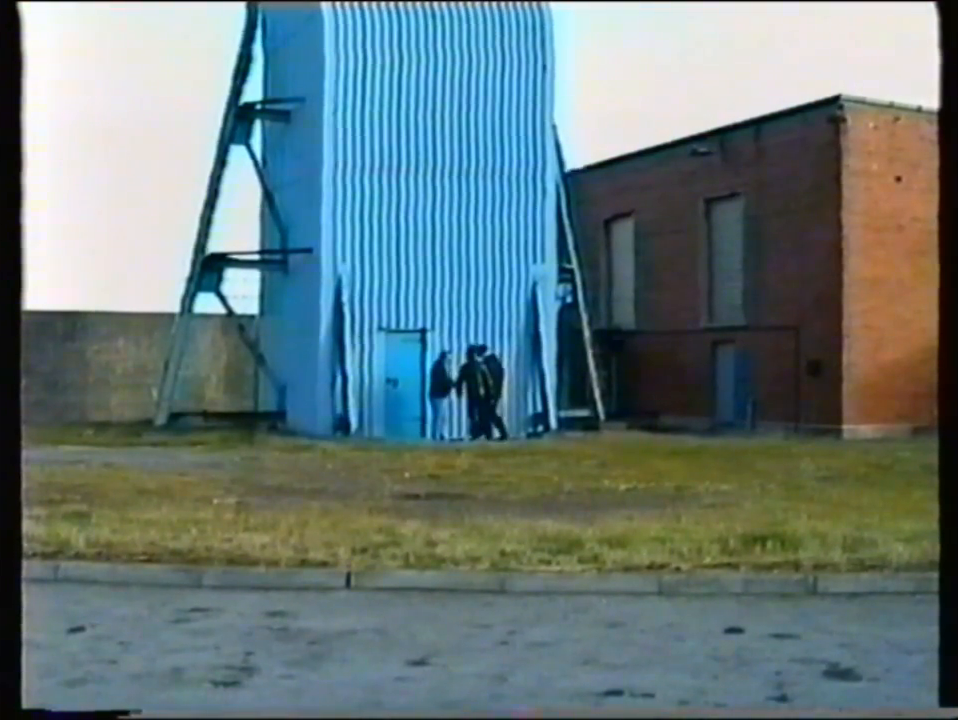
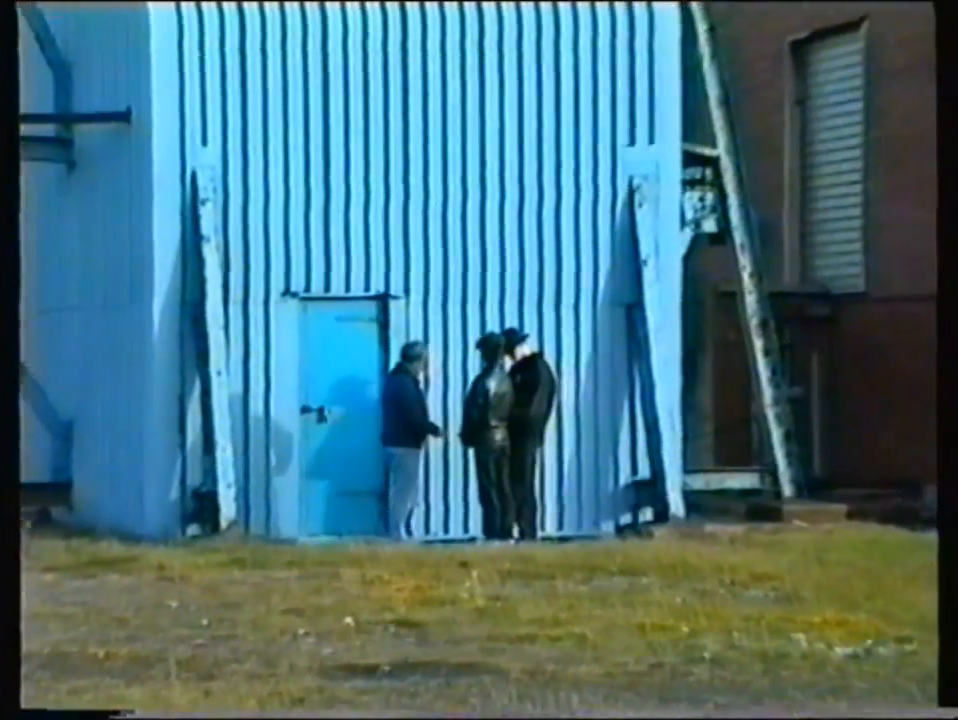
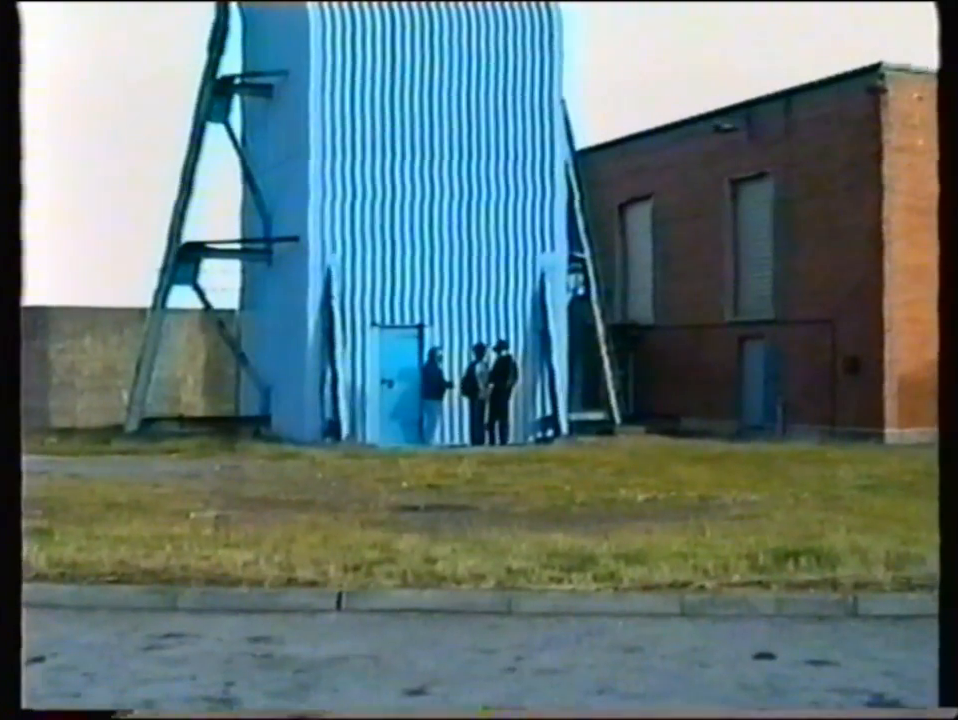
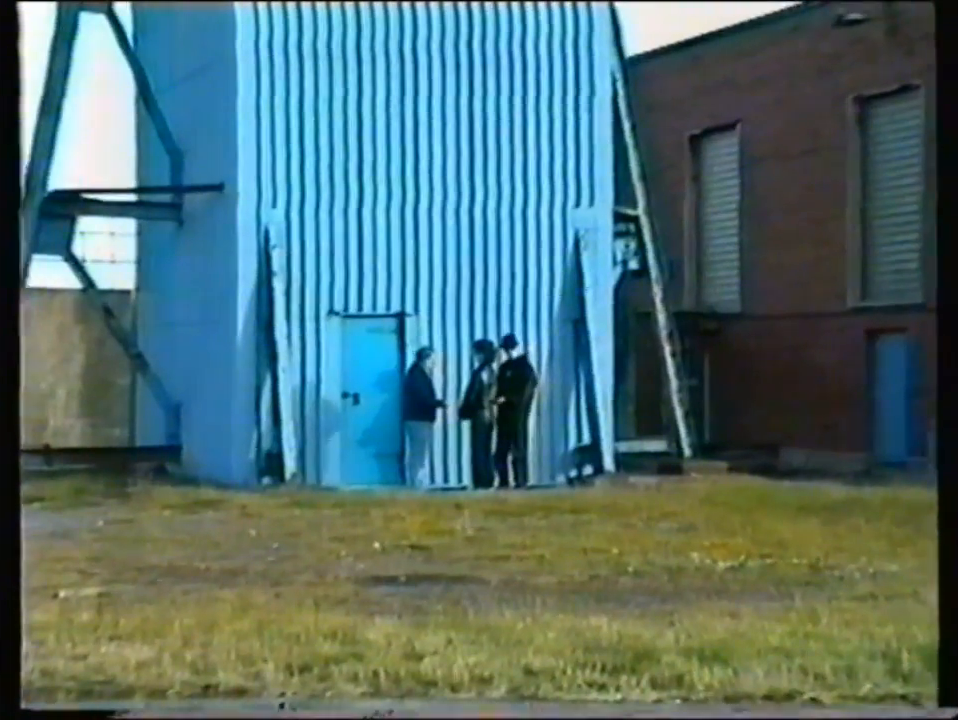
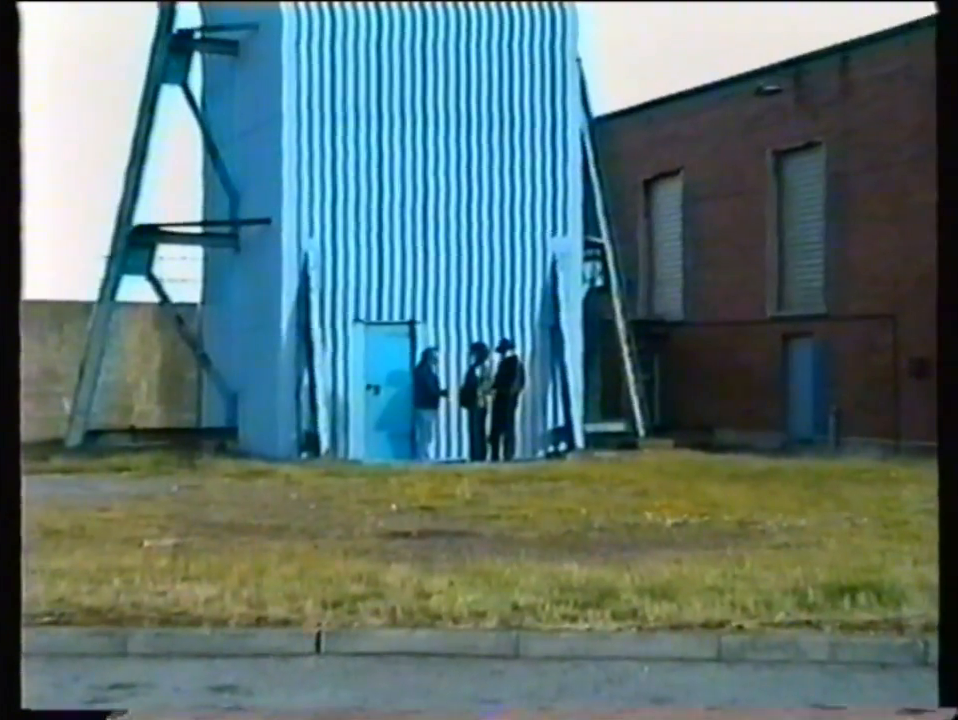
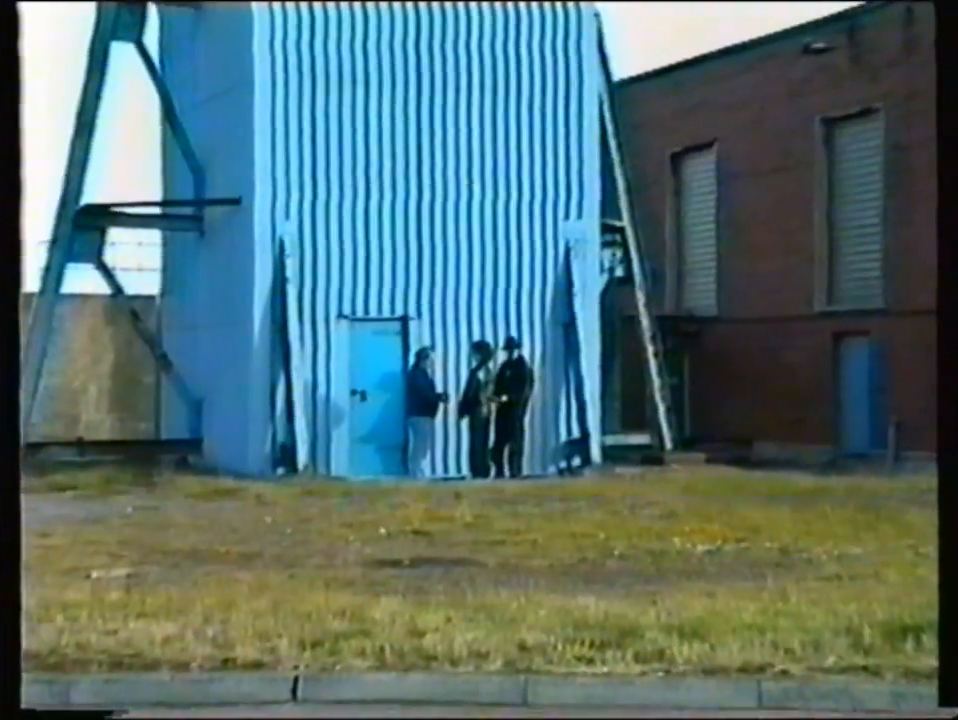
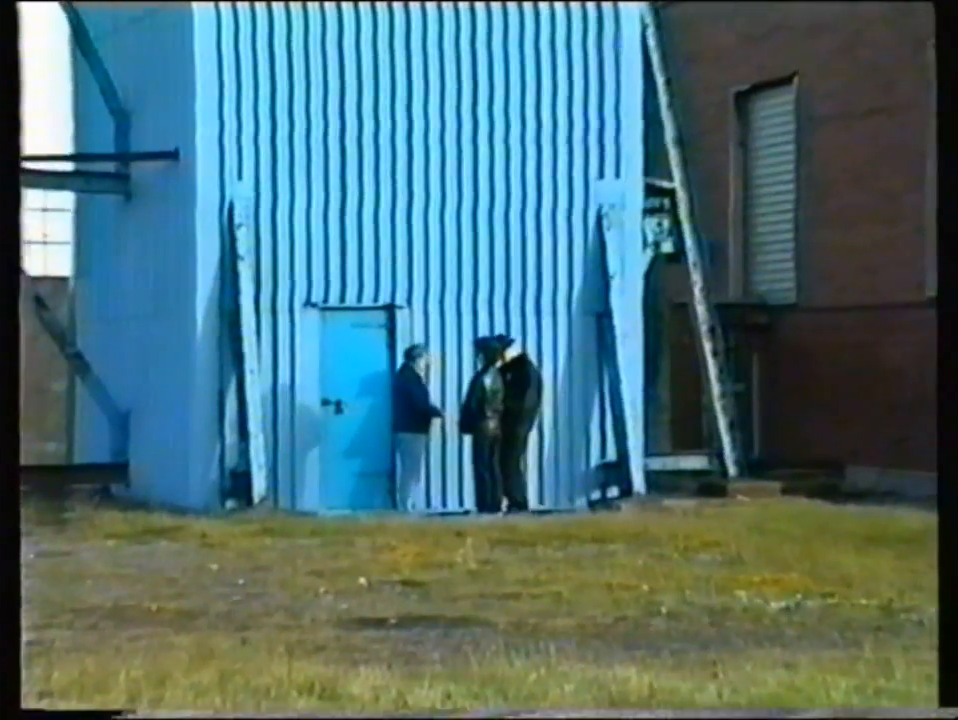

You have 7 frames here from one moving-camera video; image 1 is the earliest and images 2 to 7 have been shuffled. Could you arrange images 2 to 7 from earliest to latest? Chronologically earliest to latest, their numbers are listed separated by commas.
3, 5, 6, 4, 7, 2
